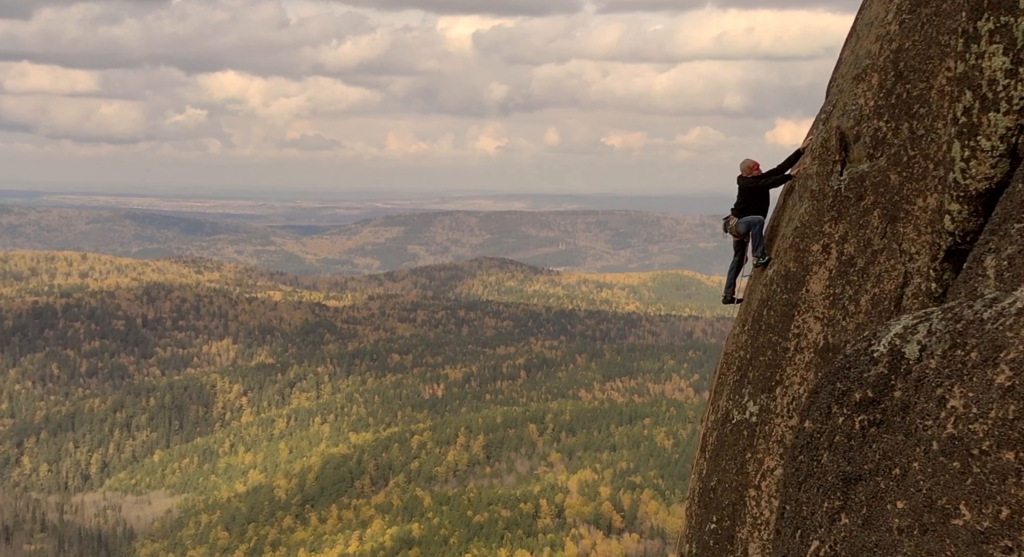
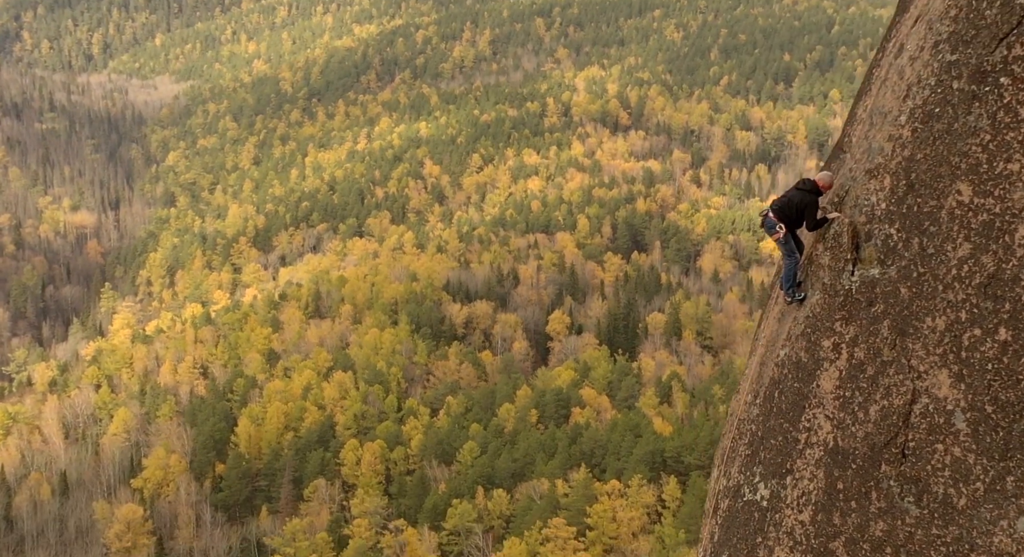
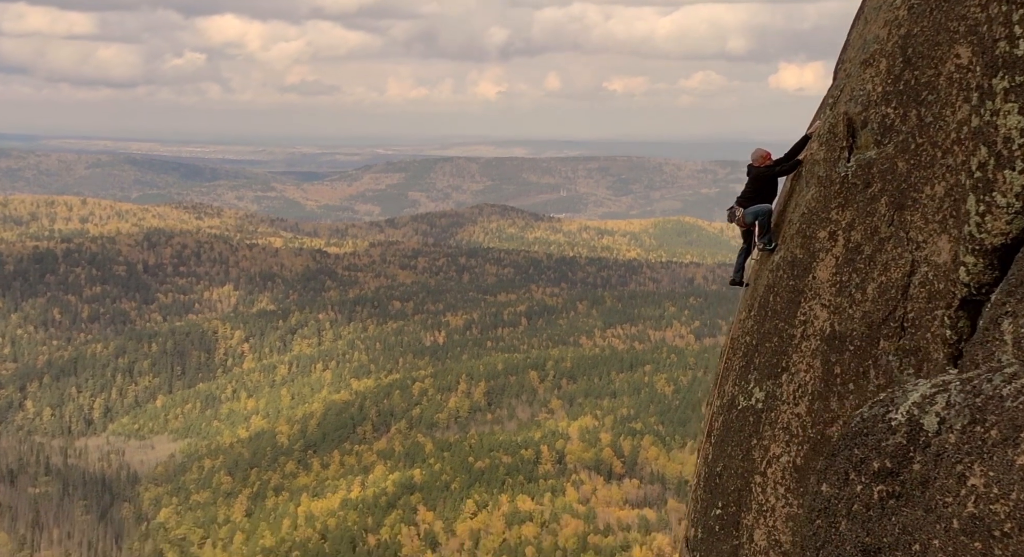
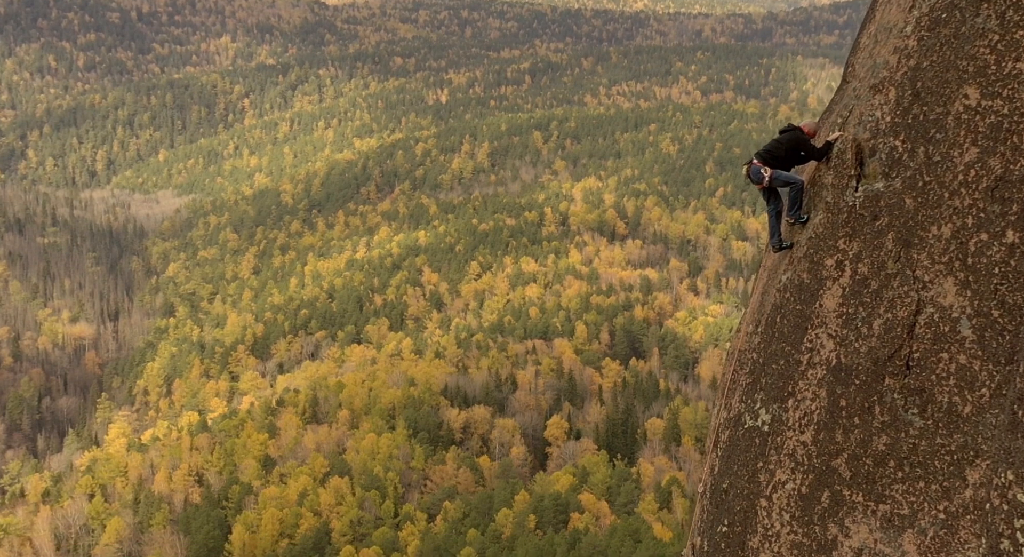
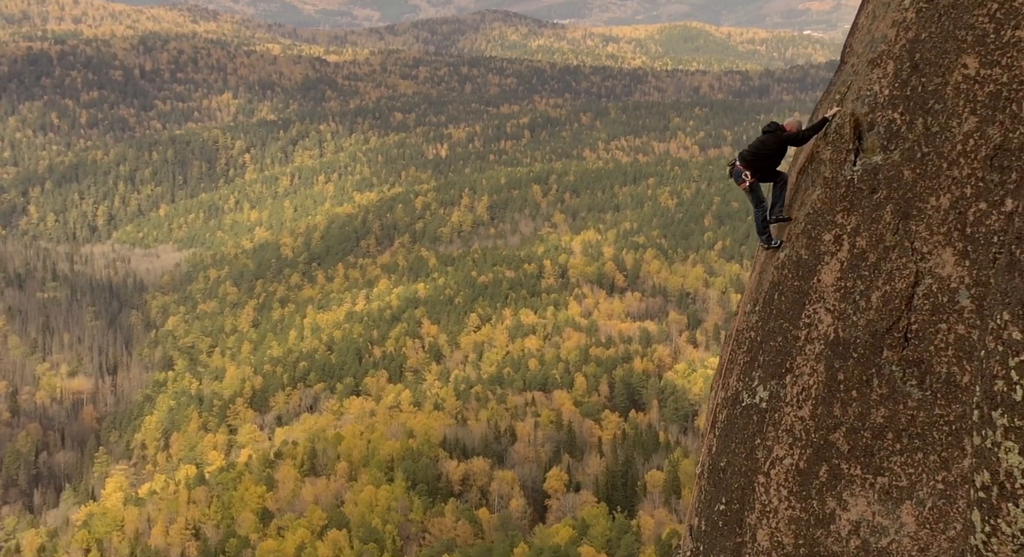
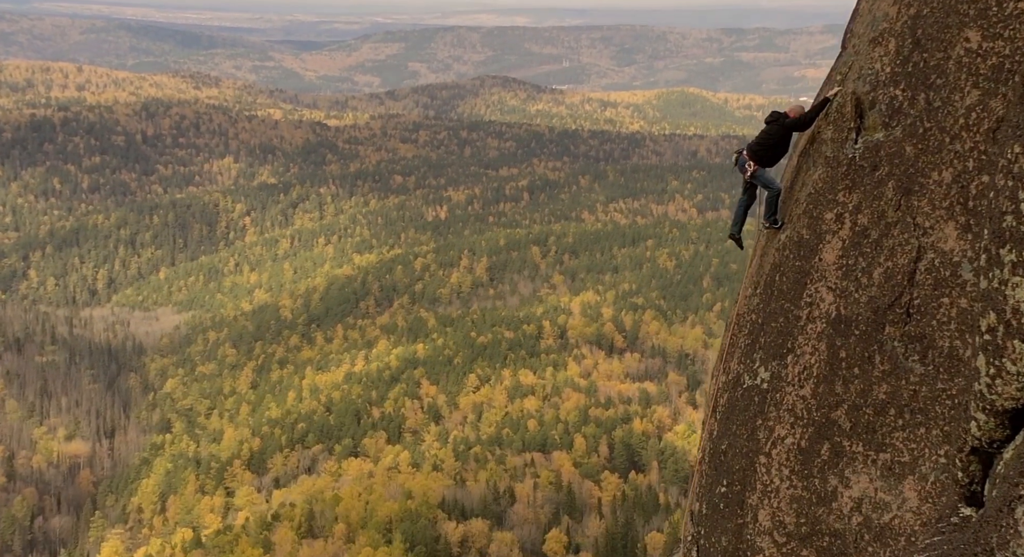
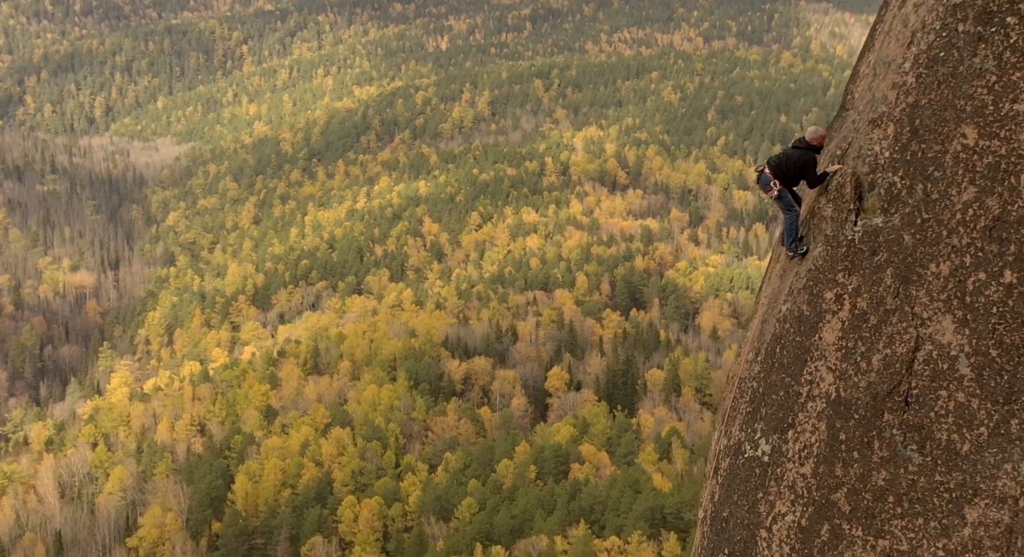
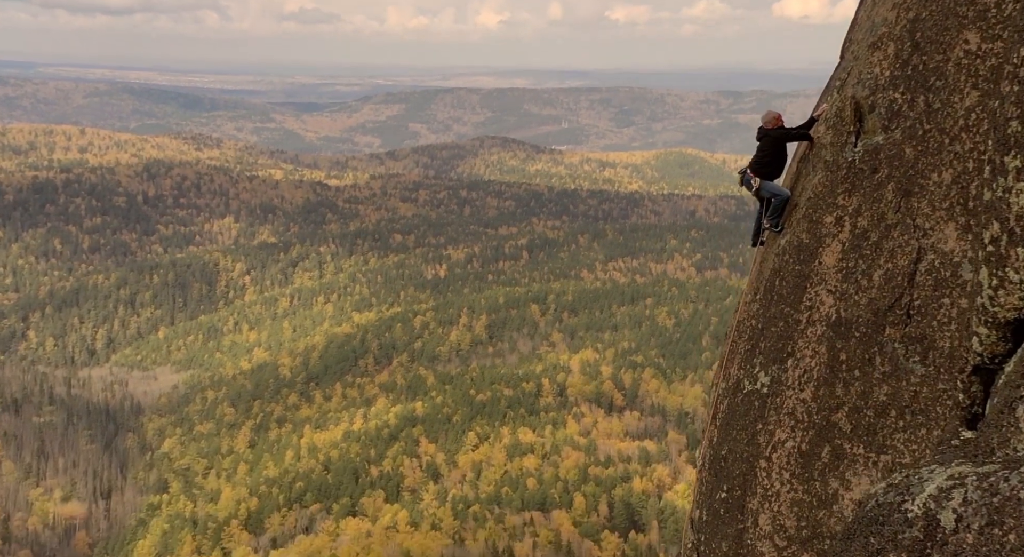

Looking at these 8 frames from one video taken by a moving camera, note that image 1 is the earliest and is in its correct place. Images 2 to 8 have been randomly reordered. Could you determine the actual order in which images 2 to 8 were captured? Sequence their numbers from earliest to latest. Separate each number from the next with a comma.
3, 8, 6, 5, 4, 7, 2
